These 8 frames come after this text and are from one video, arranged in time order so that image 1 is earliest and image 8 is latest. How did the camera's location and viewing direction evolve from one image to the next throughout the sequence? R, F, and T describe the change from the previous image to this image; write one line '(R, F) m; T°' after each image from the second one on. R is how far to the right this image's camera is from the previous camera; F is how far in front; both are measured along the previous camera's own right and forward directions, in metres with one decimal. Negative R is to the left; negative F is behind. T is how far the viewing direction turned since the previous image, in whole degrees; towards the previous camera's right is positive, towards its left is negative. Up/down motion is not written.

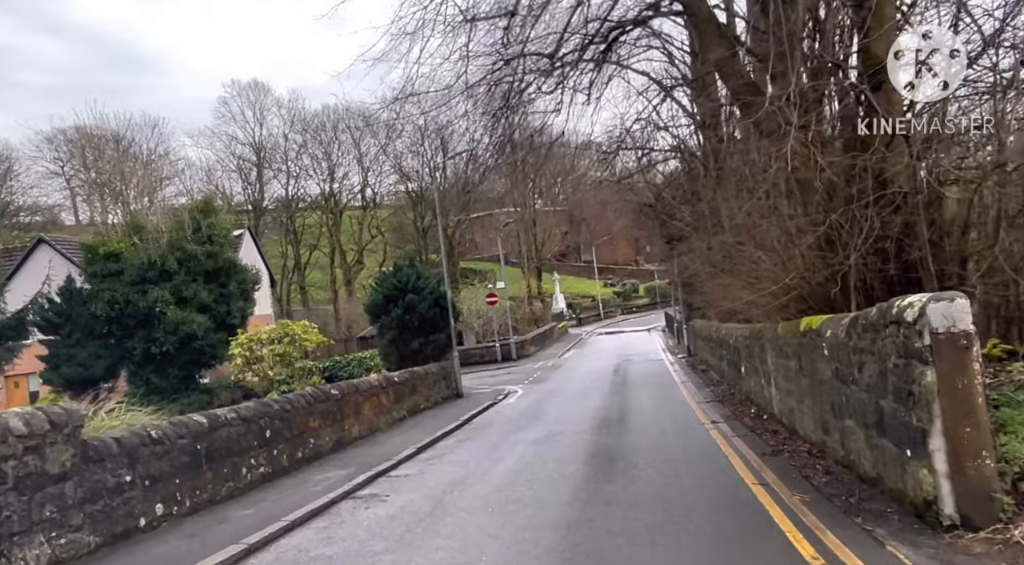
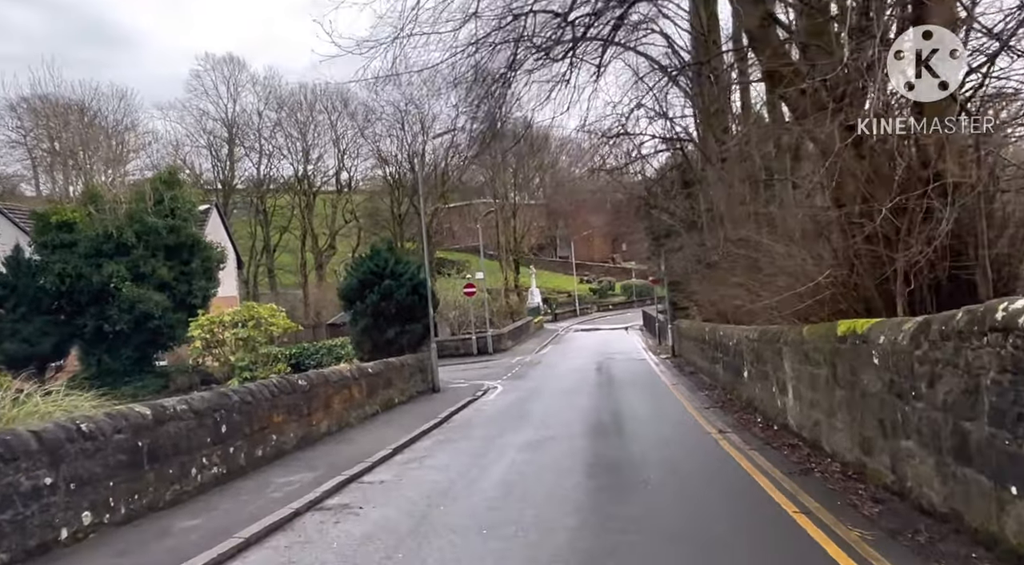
(-0.3, +1.3) m; +2°
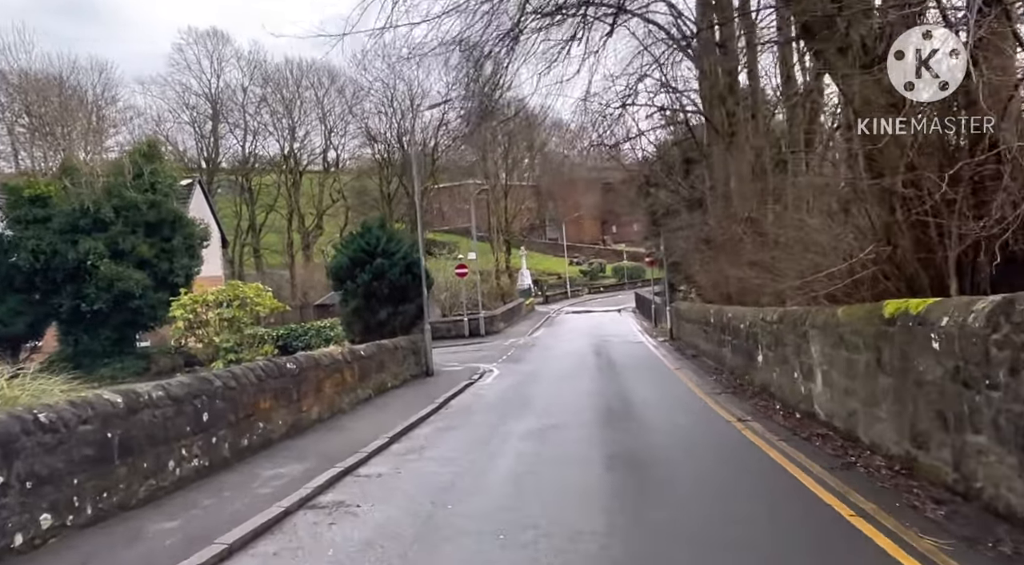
(-0.3, +0.9) m; +1°
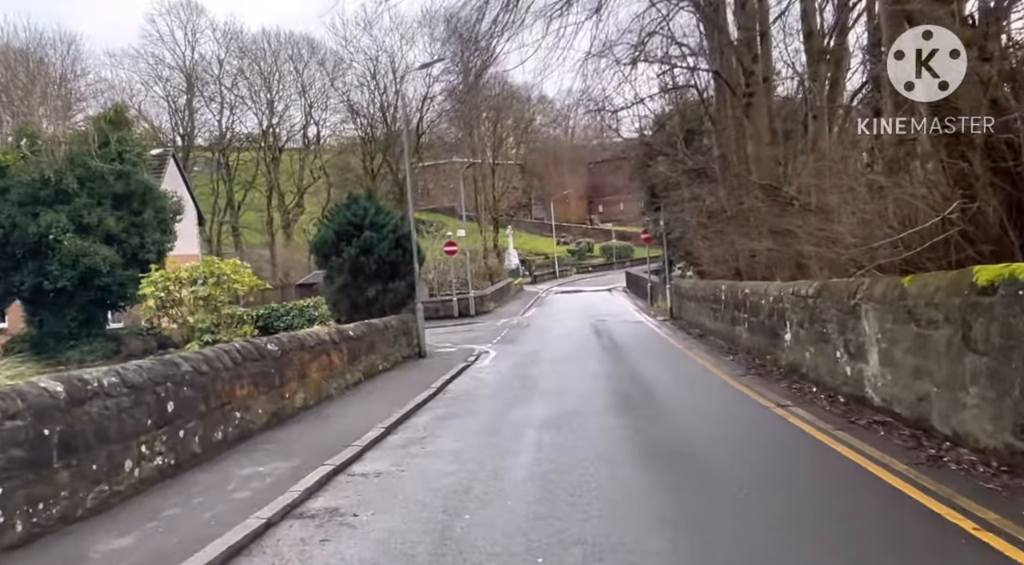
(-0.4, +1.3) m; +1°
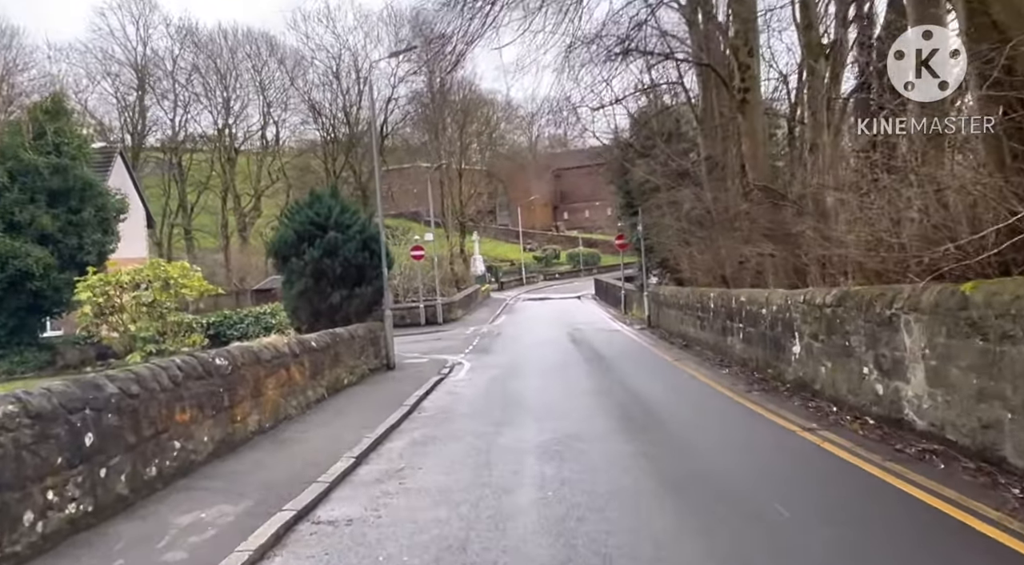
(-0.3, +1.3) m; +3°
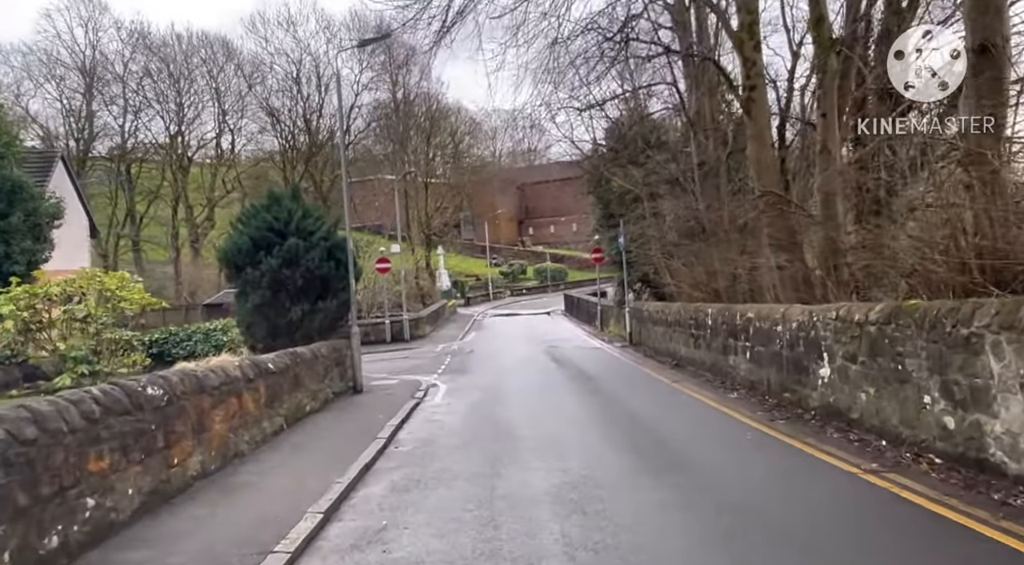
(-0.4, +1.6) m; +3°
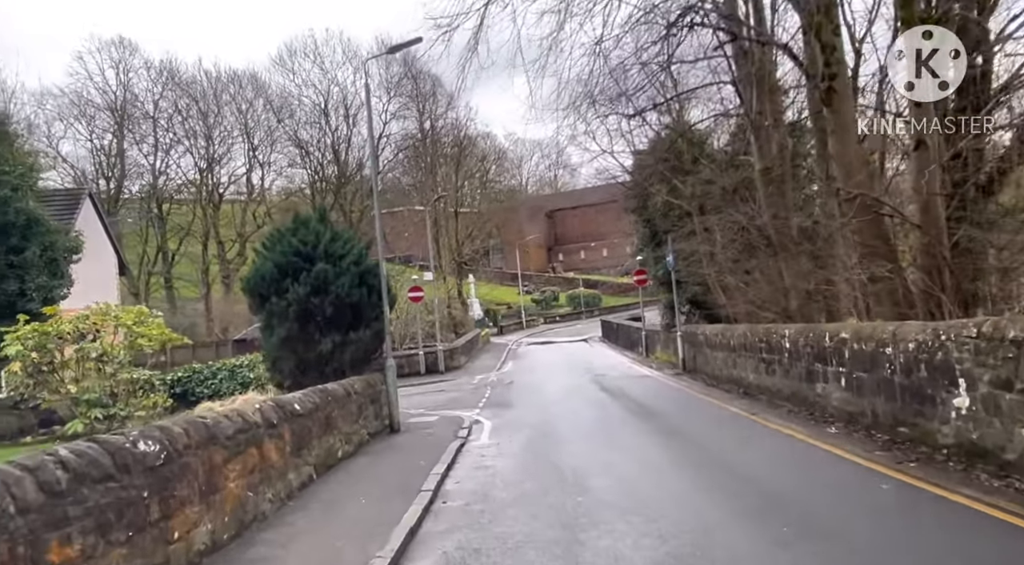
(-0.4, +1.6) m; -2°
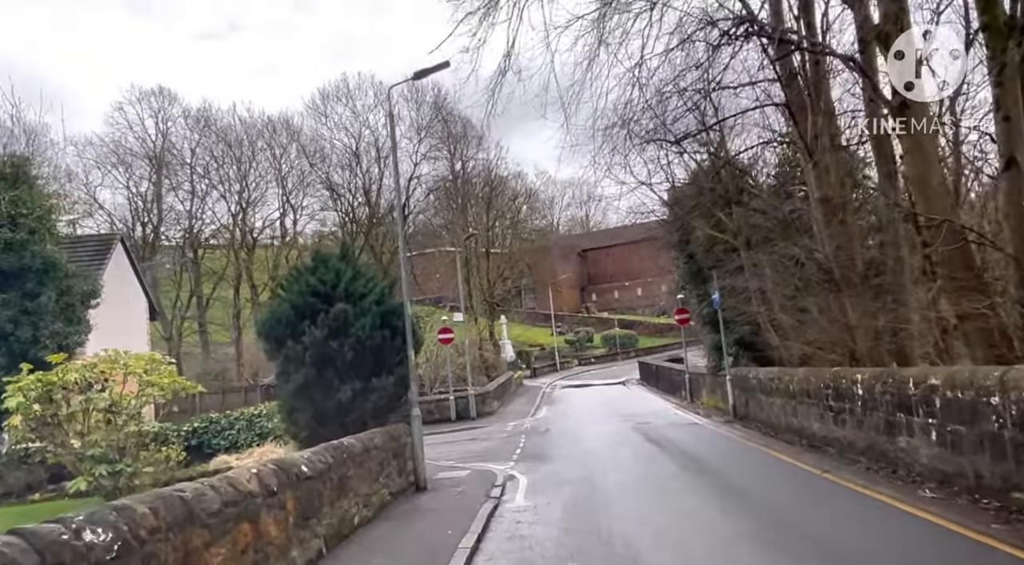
(-0.1, +1.3) m; -2°
